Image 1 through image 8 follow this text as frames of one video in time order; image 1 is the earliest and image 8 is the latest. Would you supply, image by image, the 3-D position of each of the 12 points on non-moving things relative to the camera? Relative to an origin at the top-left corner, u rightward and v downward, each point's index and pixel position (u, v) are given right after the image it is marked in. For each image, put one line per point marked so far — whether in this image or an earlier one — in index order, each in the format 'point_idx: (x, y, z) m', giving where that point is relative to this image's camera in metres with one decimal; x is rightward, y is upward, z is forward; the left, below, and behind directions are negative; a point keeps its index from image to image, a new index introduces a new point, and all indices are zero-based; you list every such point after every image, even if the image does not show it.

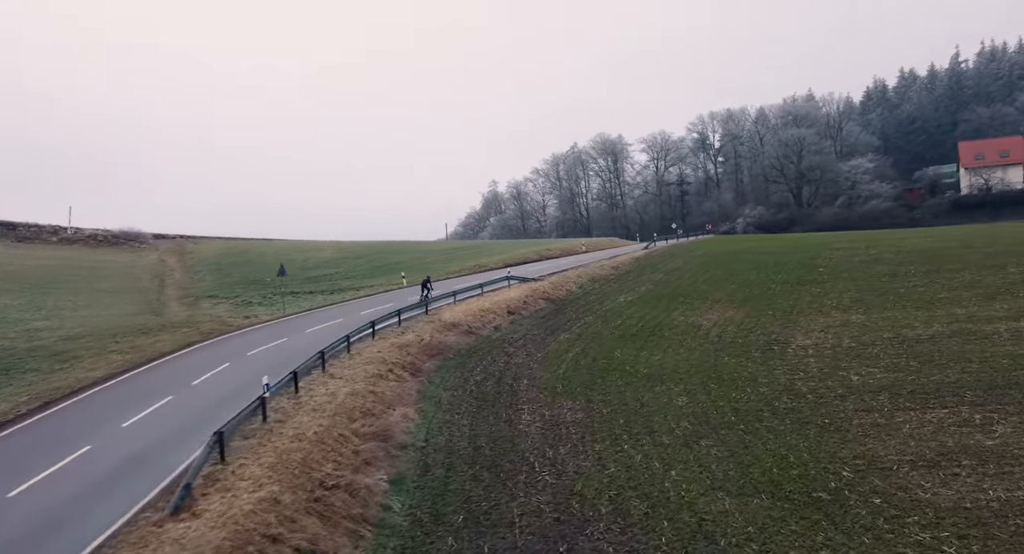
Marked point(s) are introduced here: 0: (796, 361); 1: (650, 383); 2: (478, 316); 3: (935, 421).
0: (+8.9, -2.6, +18.9) m
1: (+3.5, -2.7, +15.1) m
2: (-1.1, -1.3, +19.5) m
3: (+10.0, -3.4, +14.2) m
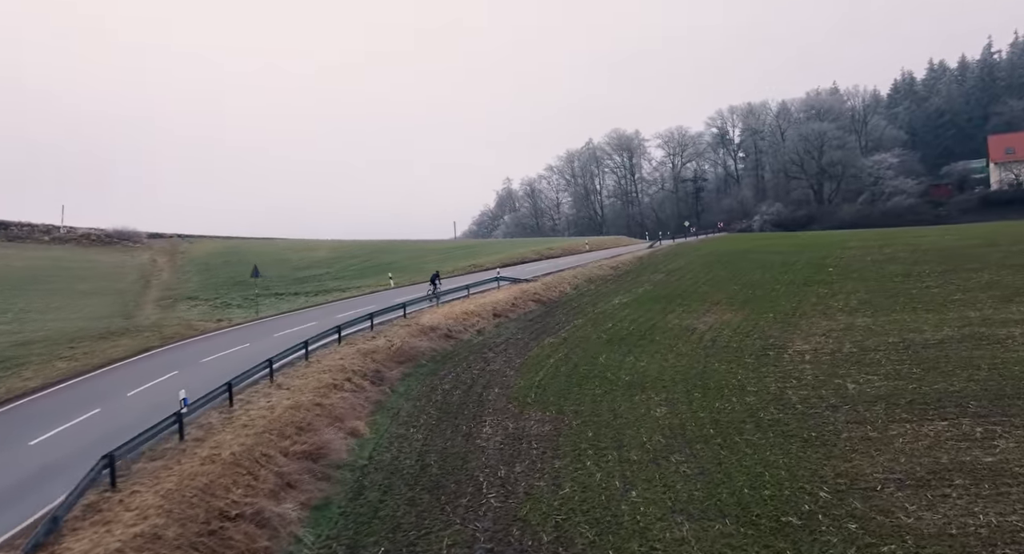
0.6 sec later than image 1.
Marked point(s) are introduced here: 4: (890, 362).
0: (+8.3, -2.7, +18.1) m
1: (+2.9, -2.8, +14.4) m
2: (-1.6, -1.3, +18.9) m
3: (+9.3, -3.5, +13.4) m
4: (+12.2, -2.8, +19.6) m
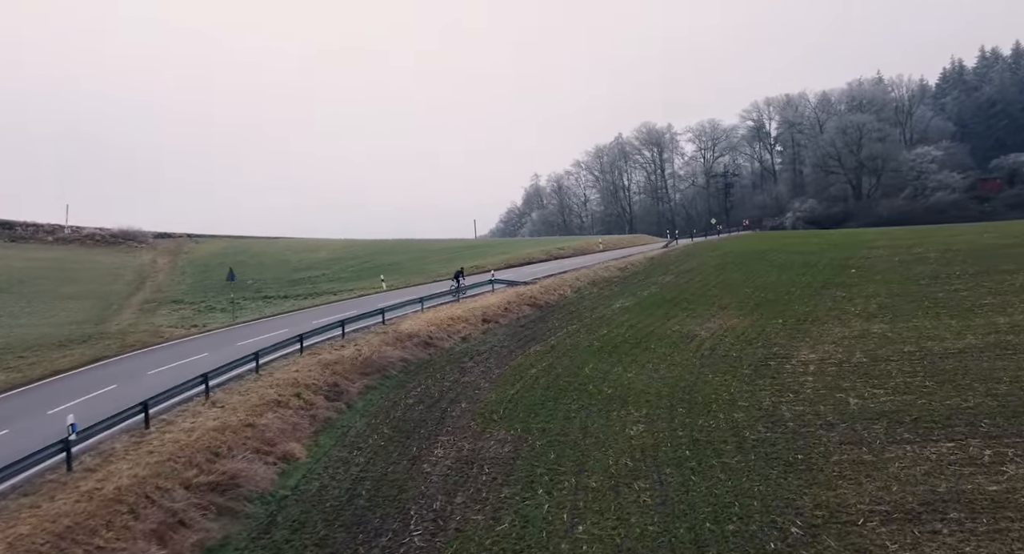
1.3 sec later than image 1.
0: (+7.9, -2.9, +17.0) m
1: (+2.2, -2.9, +13.6) m
2: (-2.1, -1.5, +18.3) m
3: (+8.6, -3.7, +12.3) m
4: (+11.8, -3.0, +18.4) m
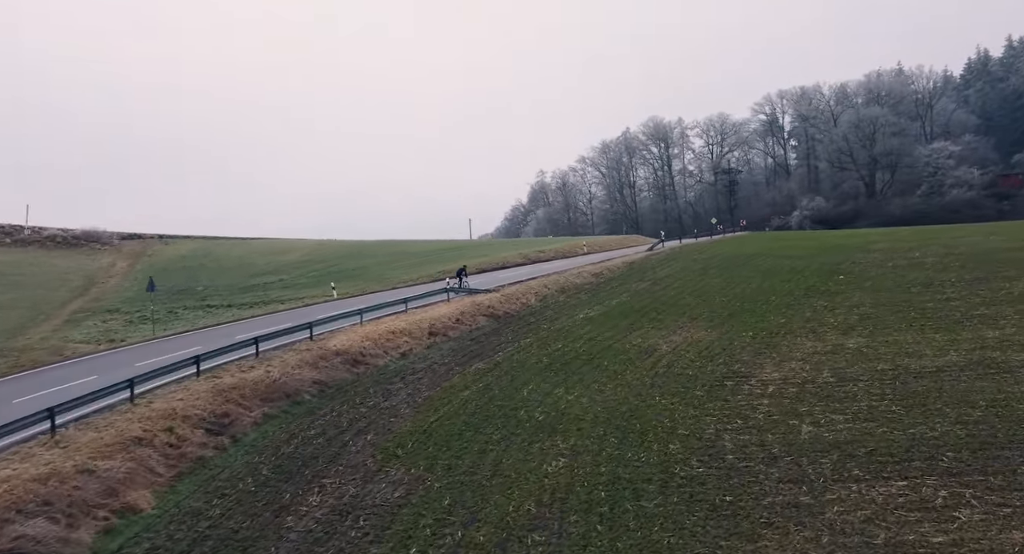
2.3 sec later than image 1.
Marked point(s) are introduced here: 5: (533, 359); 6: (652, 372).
0: (+6.1, -3.3, +16.0) m
1: (+0.5, -3.4, +12.6) m
2: (-3.8, -1.8, +17.3) m
3: (+6.9, -4.2, +11.2) m
4: (+10.1, -3.4, +17.3) m
5: (+0.7, -2.5, +18.1) m
6: (+4.3, -2.8, +18.1) m
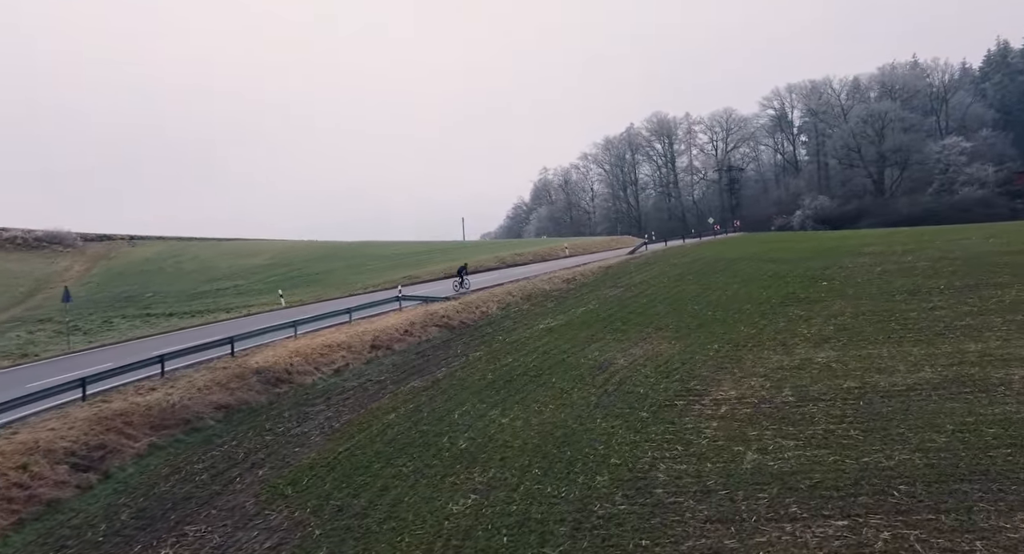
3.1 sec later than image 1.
0: (+4.5, -3.7, +15.1) m
1: (-1.2, -3.7, +11.7) m
2: (-5.4, -2.2, +16.5) m
3: (+5.2, -4.6, +10.4) m
4: (+8.4, -3.9, +16.4) m
5: (-1.0, -2.8, +17.3) m
6: (+2.6, -3.2, +17.2) m
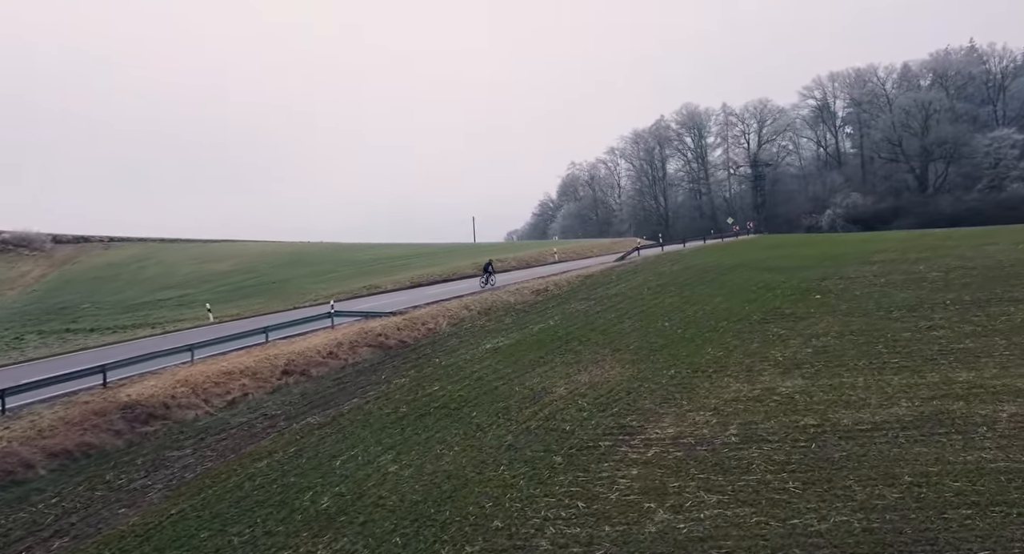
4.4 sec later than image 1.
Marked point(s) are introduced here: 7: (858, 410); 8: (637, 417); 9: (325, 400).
0: (+2.1, -4.5, +13.6) m
1: (-3.7, -4.4, +10.5) m
2: (-7.7, -2.7, +15.4) m
3: (+2.6, -5.4, +8.8) m
4: (+6.1, -4.6, +14.7) m
5: (-3.3, -3.5, +16.0) m
6: (+0.4, -3.9, +15.7) m
7: (+10.9, -4.1, +18.9) m
8: (+3.6, -3.9, +17.1) m
9: (-4.9, -3.3, +16.1) m
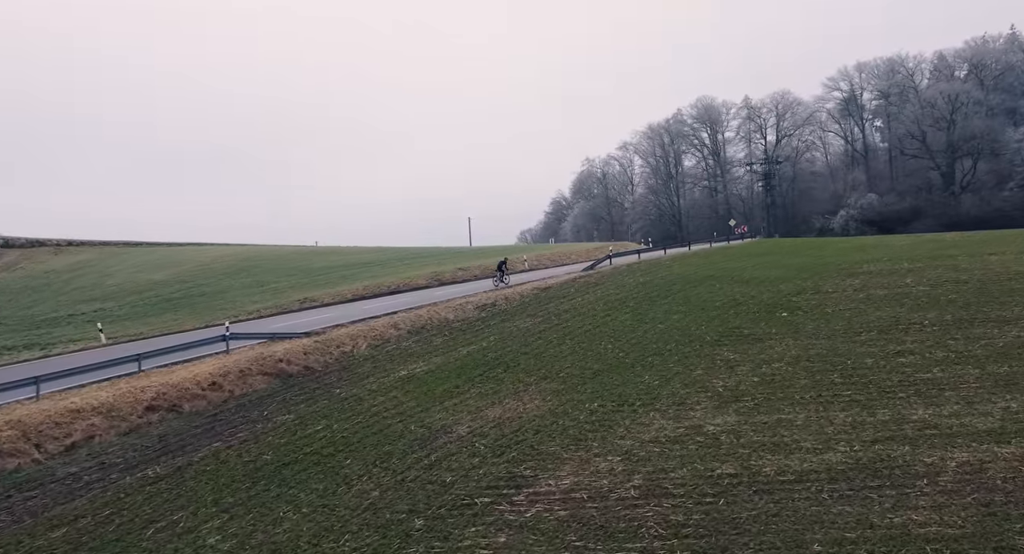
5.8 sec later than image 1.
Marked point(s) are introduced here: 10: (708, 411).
0: (-0.9, -5.3, +12.1) m
1: (-6.8, -5.2, +9.1) m
2: (-10.7, -3.5, +14.0) m
3: (-0.6, -6.3, +7.3) m
4: (+3.1, -5.5, +13.2) m
5: (-6.3, -4.2, +14.6) m
6: (-2.6, -4.7, +14.3) m
7: (+7.9, -5.0, +17.2) m
8: (+0.7, -4.8, +15.6) m
9: (-7.9, -4.0, +14.7) m
10: (+6.8, -4.4, +19.9) m
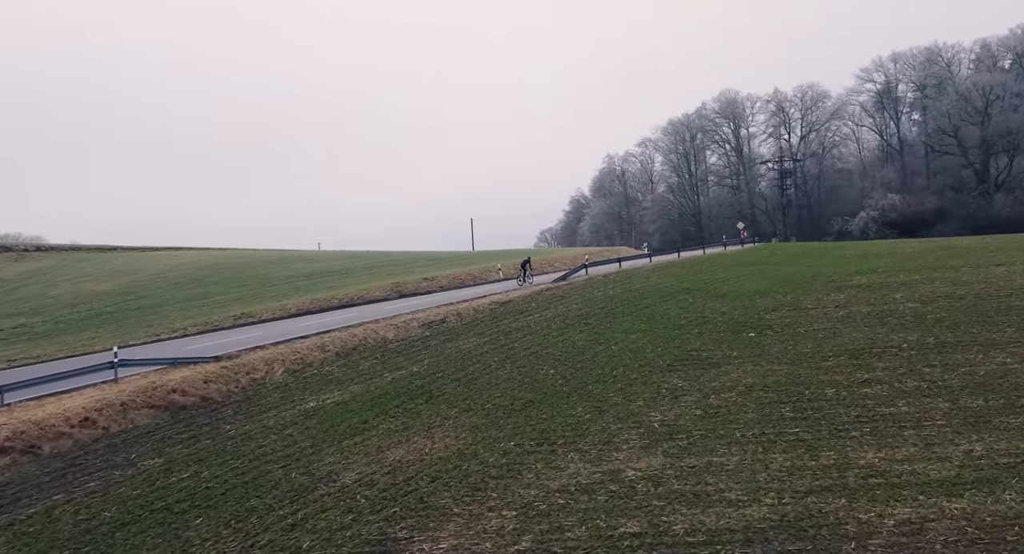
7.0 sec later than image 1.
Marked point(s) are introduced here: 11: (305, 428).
0: (-3.9, -6.2, +10.8) m
1: (-9.9, -6.1, +7.9) m
2: (-13.6, -4.2, +13.0) m
3: (-3.6, -7.2, +6.0) m
4: (+0.1, -6.5, +11.7) m
5: (-9.1, -5.1, +13.4) m
6: (-5.5, -5.6, +13.0) m
7: (+5.1, -6.0, +15.7) m
8: (-2.2, -5.7, +14.2) m
9: (-10.8, -4.8, +13.6) m
10: (+4.0, -5.3, +18.4) m
11: (-6.1, -4.4, +18.0) m
